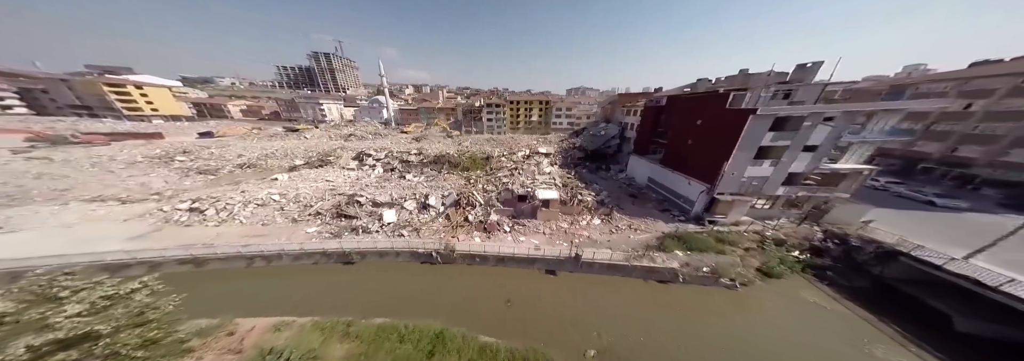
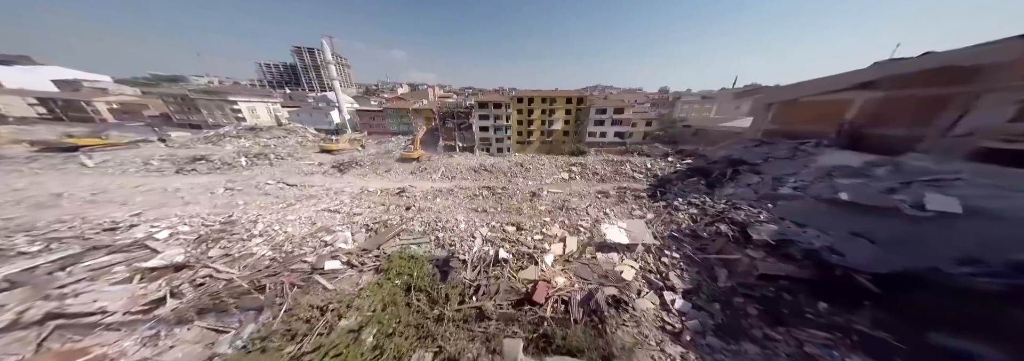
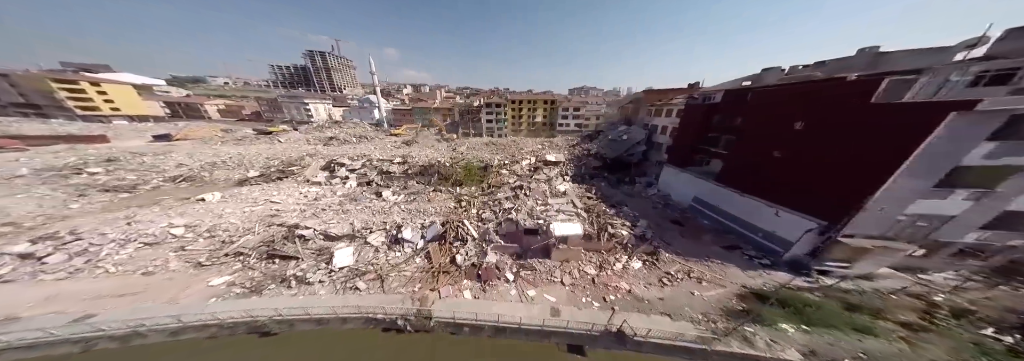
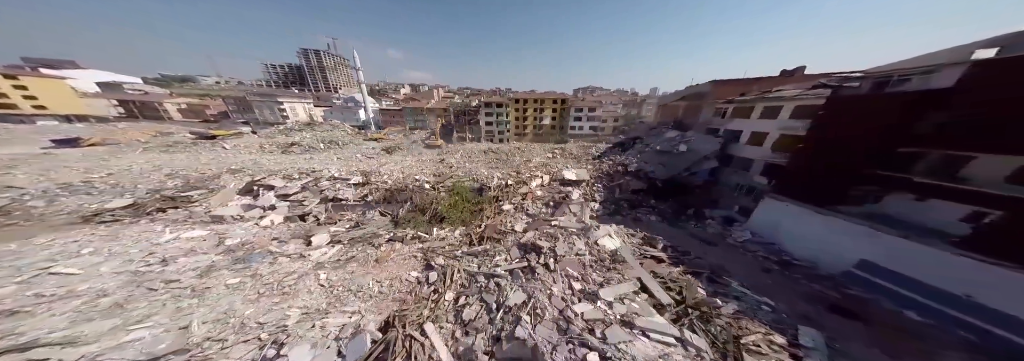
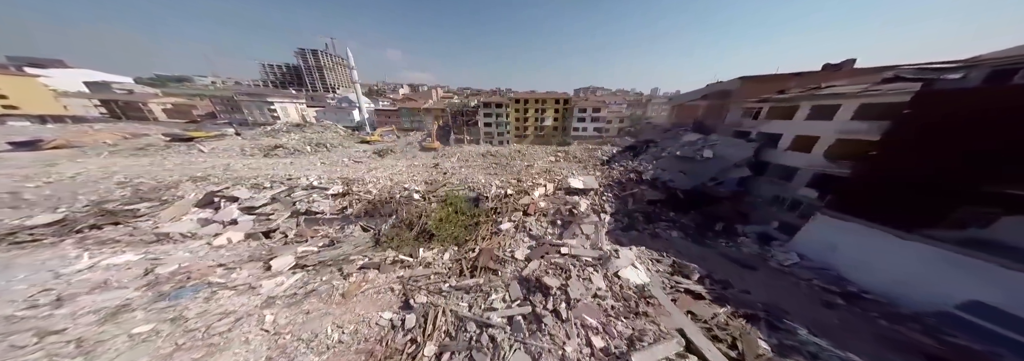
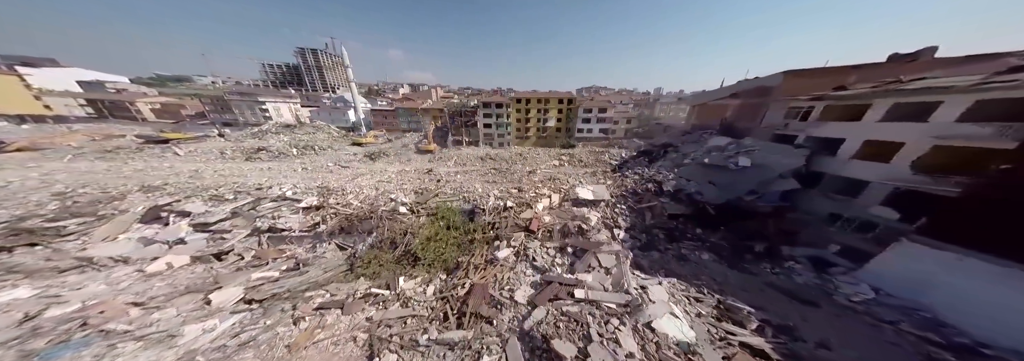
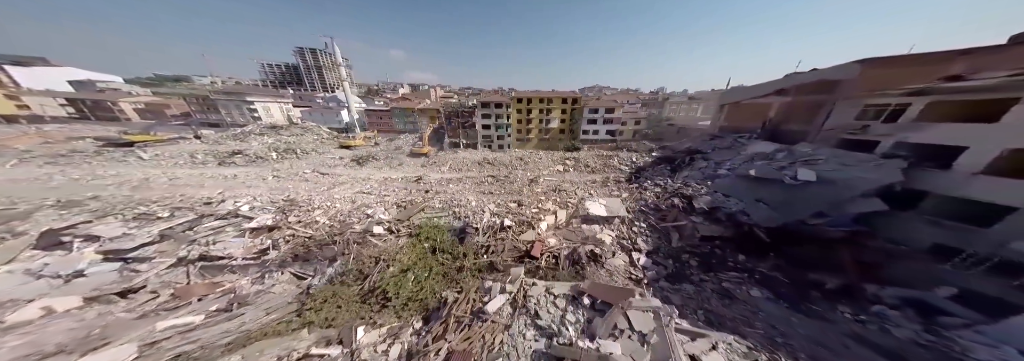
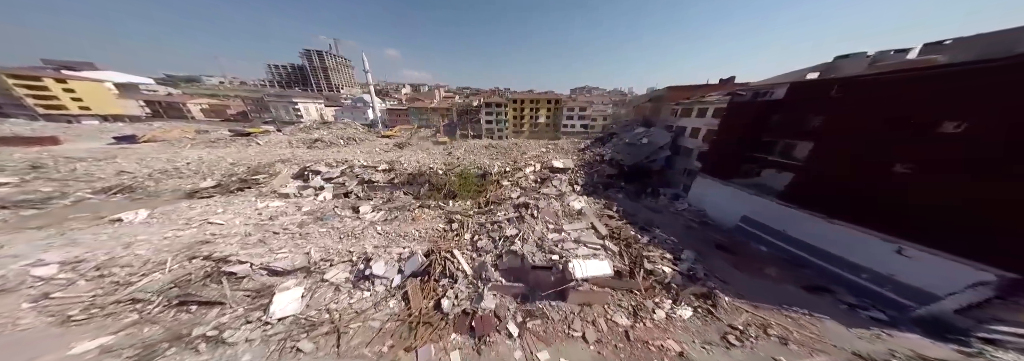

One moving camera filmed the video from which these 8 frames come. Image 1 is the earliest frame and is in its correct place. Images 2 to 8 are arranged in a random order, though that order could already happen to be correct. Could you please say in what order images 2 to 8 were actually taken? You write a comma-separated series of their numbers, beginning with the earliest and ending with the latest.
3, 8, 4, 5, 6, 7, 2
